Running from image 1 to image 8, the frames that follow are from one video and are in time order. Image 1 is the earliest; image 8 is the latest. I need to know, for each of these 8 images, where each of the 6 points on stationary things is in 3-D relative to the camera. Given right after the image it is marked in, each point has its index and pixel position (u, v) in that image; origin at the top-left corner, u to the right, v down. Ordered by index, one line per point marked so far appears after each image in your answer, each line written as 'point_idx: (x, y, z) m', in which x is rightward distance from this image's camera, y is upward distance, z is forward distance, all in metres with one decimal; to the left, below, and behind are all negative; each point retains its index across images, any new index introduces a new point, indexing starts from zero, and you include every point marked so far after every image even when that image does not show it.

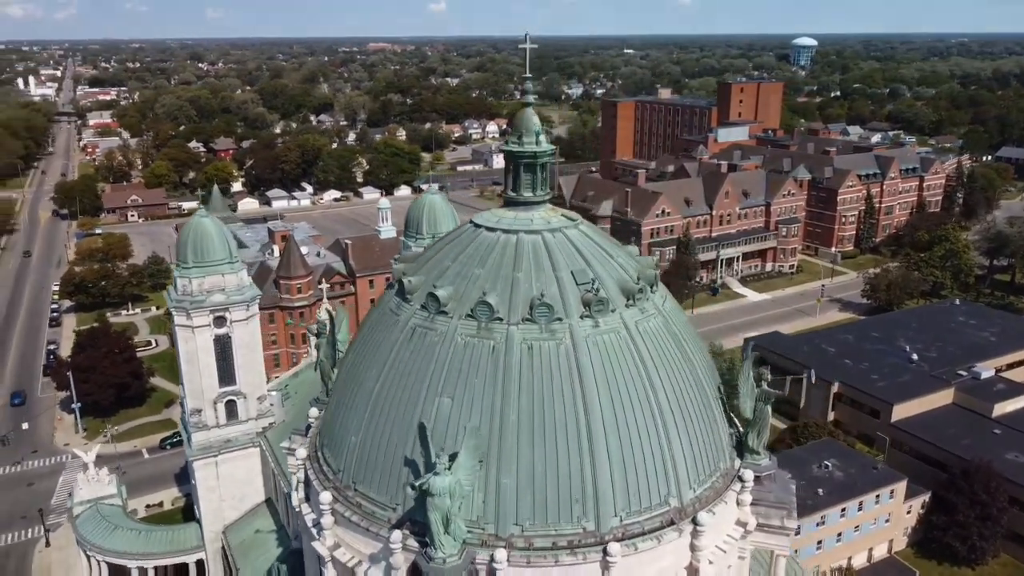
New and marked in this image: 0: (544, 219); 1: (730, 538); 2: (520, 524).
0: (+0.7, +1.6, +18.6) m
1: (+5.0, -5.6, +18.3) m
2: (+0.2, -4.7, +16.0) m
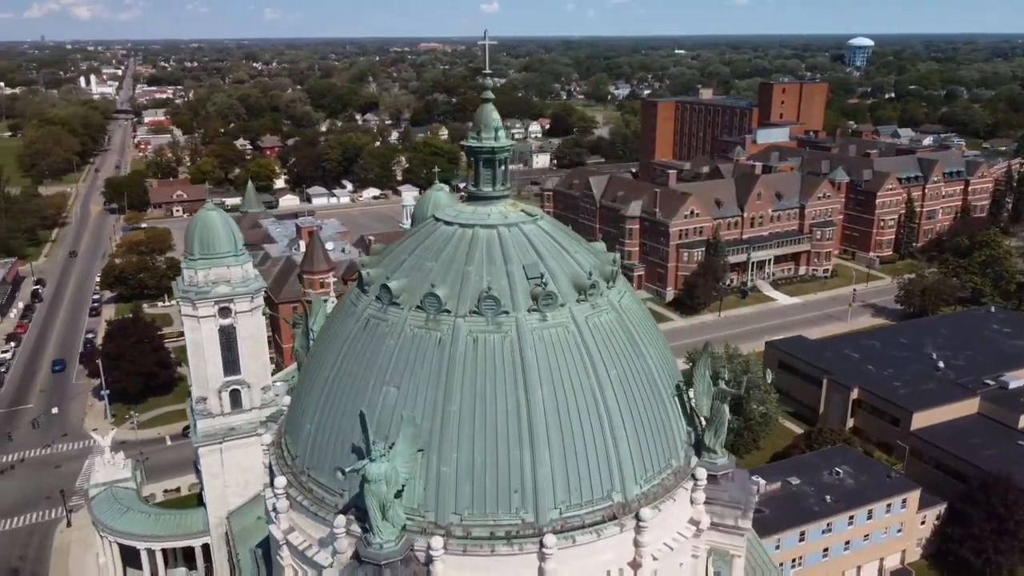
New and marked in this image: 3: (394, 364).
0: (-0.3, +1.7, +18.8) m
1: (+3.8, -5.5, +18.2) m
2: (-1.1, -4.5, +16.2) m
3: (-2.5, -1.6, +17.0) m
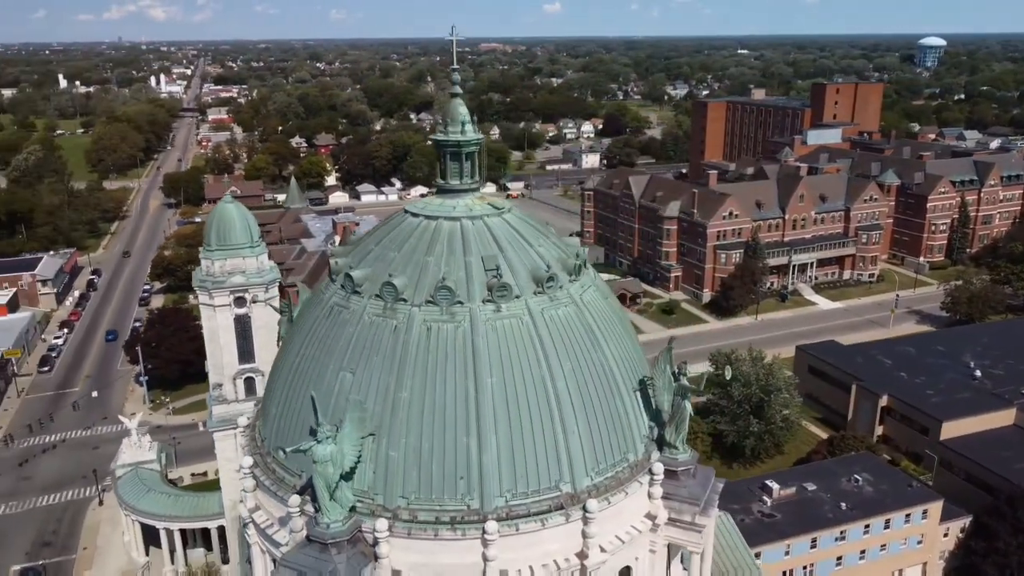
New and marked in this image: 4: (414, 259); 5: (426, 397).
0: (-1.1, +1.9, +19.1) m
1: (+2.8, -5.4, +18.3) m
2: (-2.2, -4.3, +16.6) m
3: (-3.5, -1.4, +17.5) m
4: (-2.2, +0.6, +18.2) m
5: (-1.8, -2.3, +16.8) m
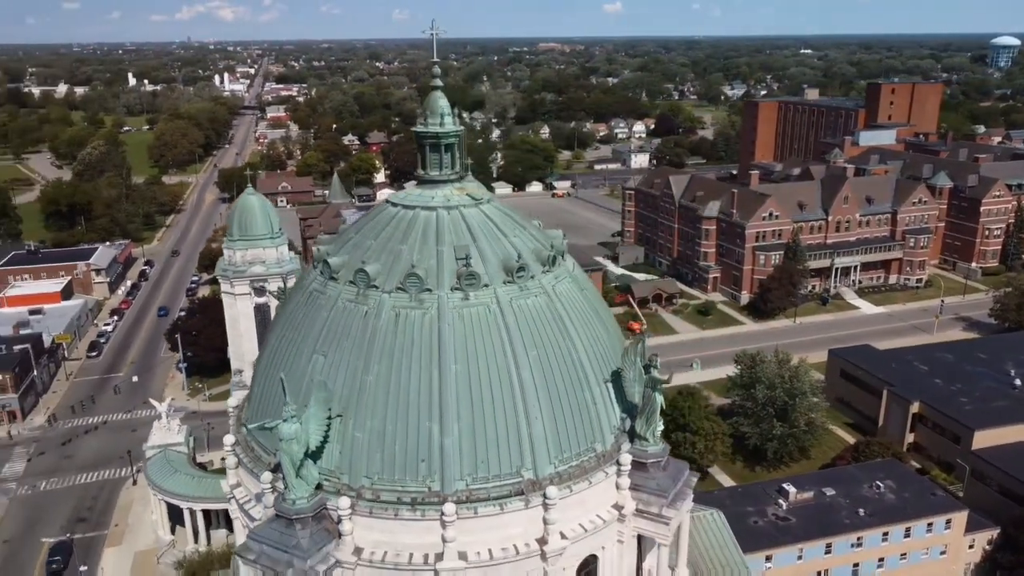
0: (-1.6, +2.2, +19.6) m
1: (+2.1, -5.2, +18.4) m
2: (-3.0, -4.0, +17.1) m
3: (-4.2, -1.0, +18.1) m
4: (-2.8, +0.9, +18.6) m
5: (-2.6, -2.0, +17.3) m
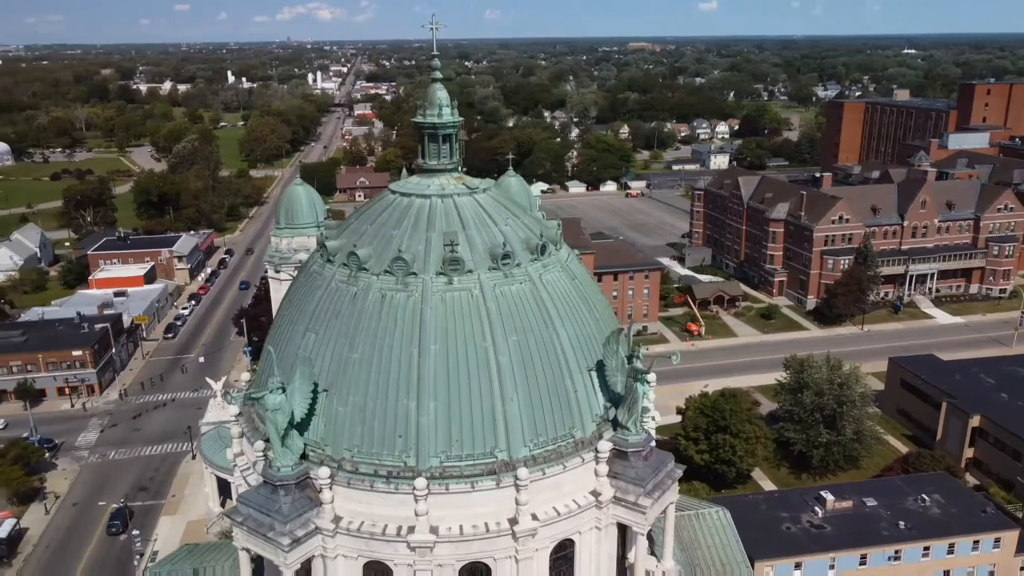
0: (-1.8, +2.6, +20.2) m
1: (+1.5, -5.0, +18.8) m
2: (-3.6, -3.6, +17.9) m
3: (-4.6, -0.6, +19.0) m
4: (-3.1, +1.3, +19.4) m
5: (-3.1, -1.6, +18.1) m
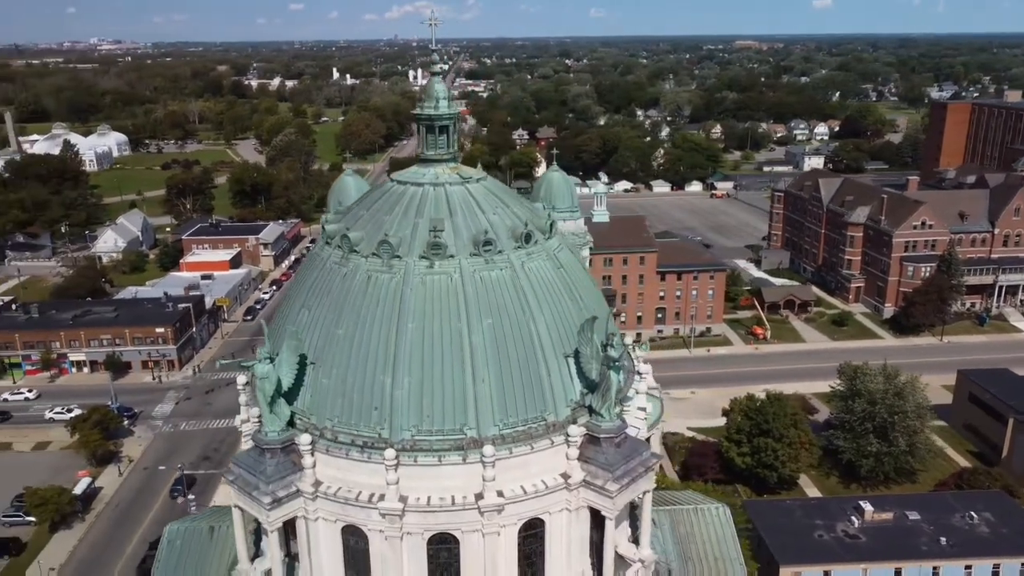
0: (-2.0, +3.0, +21.2) m
1: (+0.9, -4.7, +19.4) m
2: (-4.3, -3.1, +19.1) m
3: (-5.0, -0.1, +20.3) m
4: (-3.5, +1.8, +20.6) m
5: (-3.7, -1.1, +19.2) m
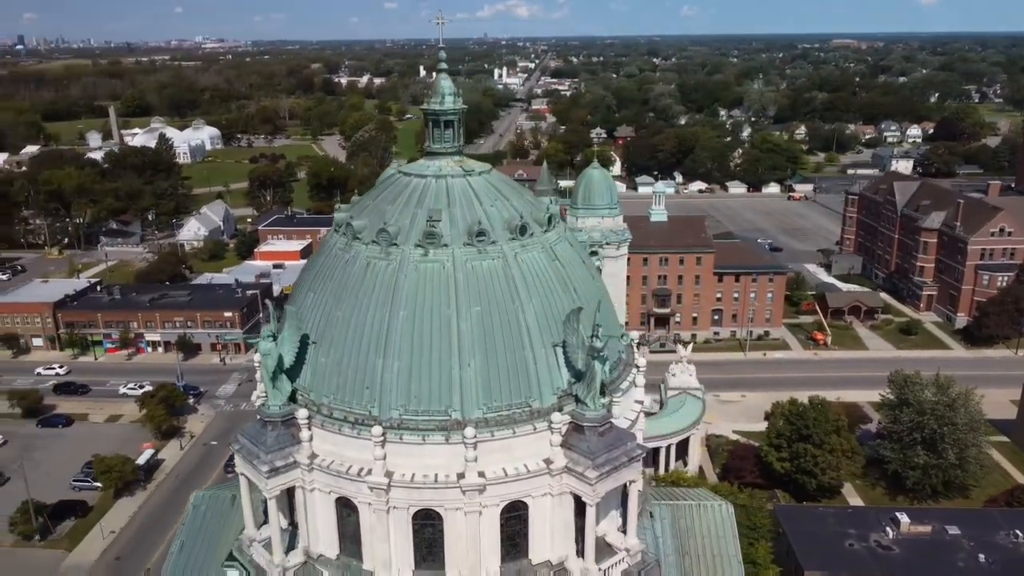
0: (-2.0, +3.3, +22.1) m
1: (+0.5, -4.4, +20.0) m
2: (-4.7, -2.7, +20.3) m
3: (-5.2, +0.3, +21.5) m
4: (-3.5, +2.2, +21.6) m
5: (-4.0, -0.7, +20.3) m
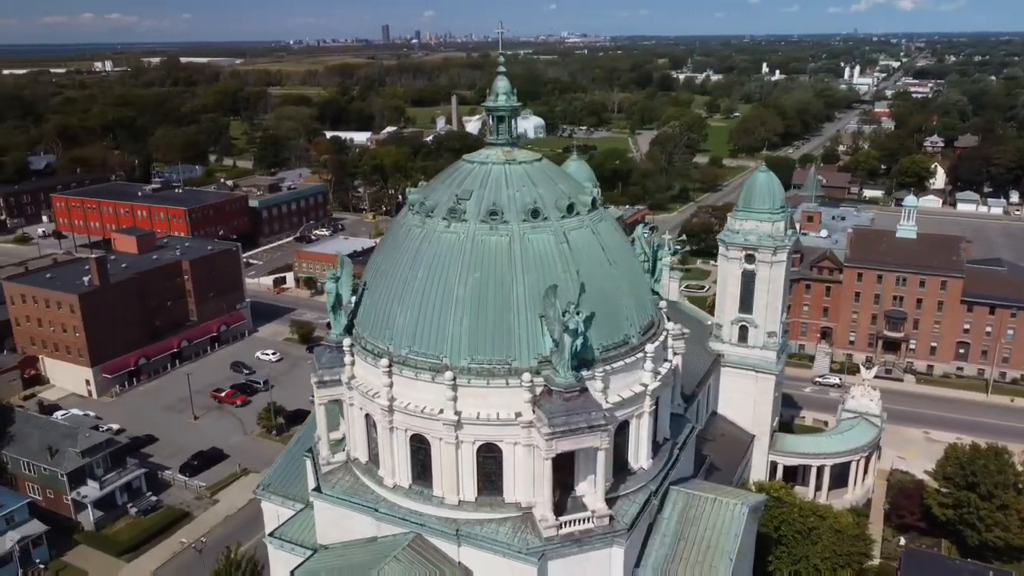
0: (-0.8, +4.2, +25.9) m
1: (-0.2, -3.7, +23.3) m
2: (-4.6, -1.4, +25.4) m
3: (-4.3, +1.7, +26.7) m
4: (-2.5, +3.3, +26.1) m
5: (-3.8, +0.5, +25.1) m
